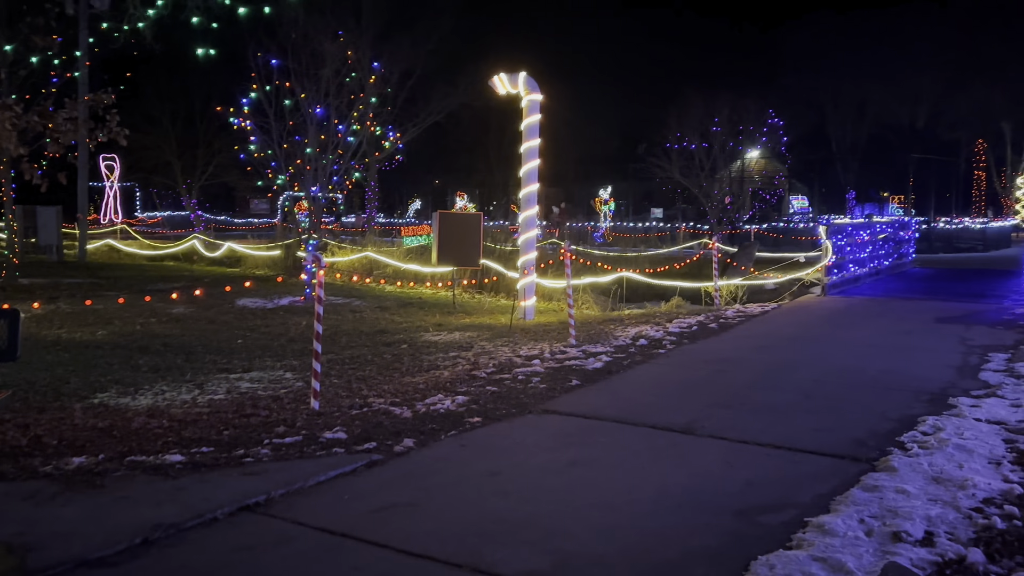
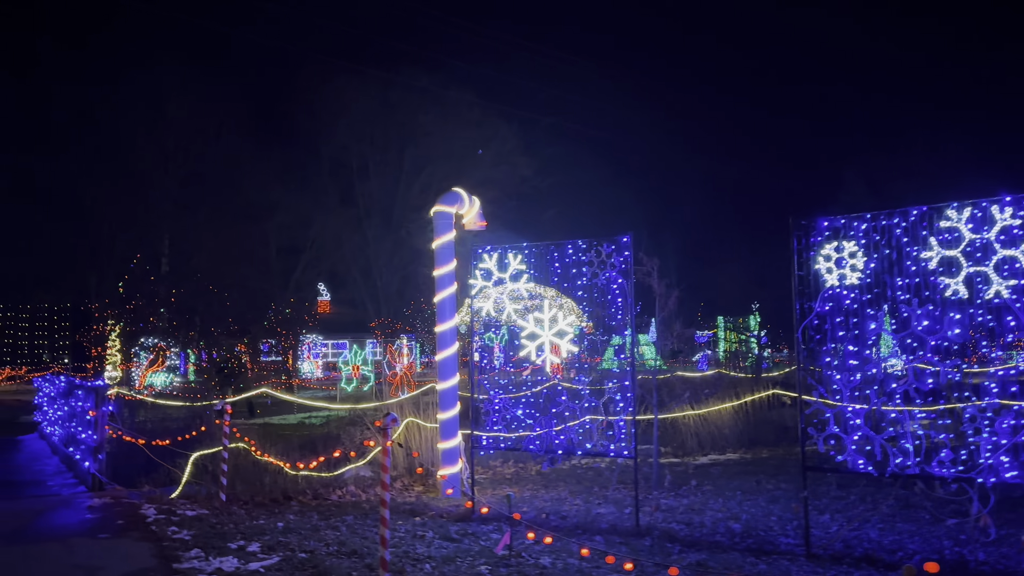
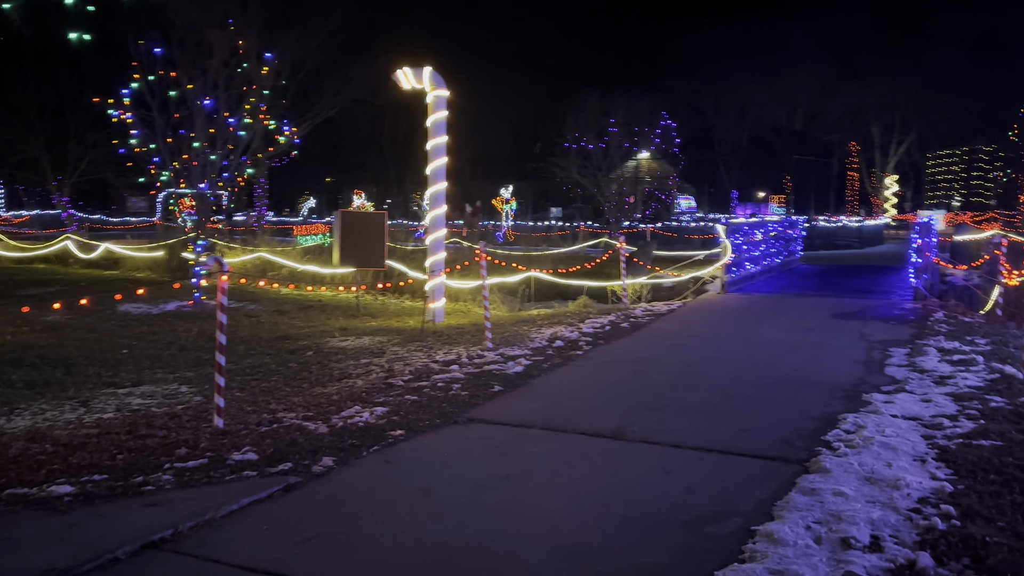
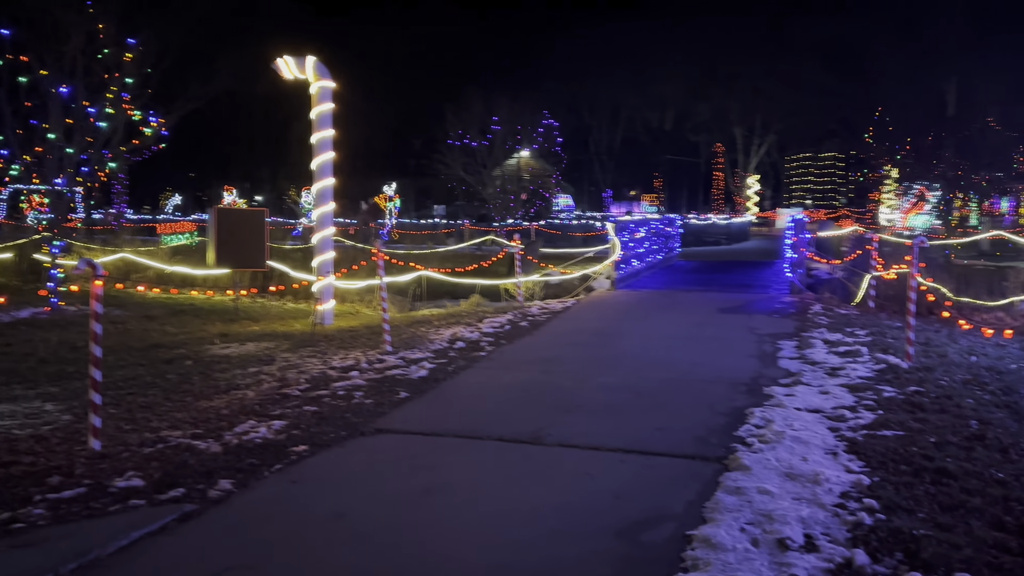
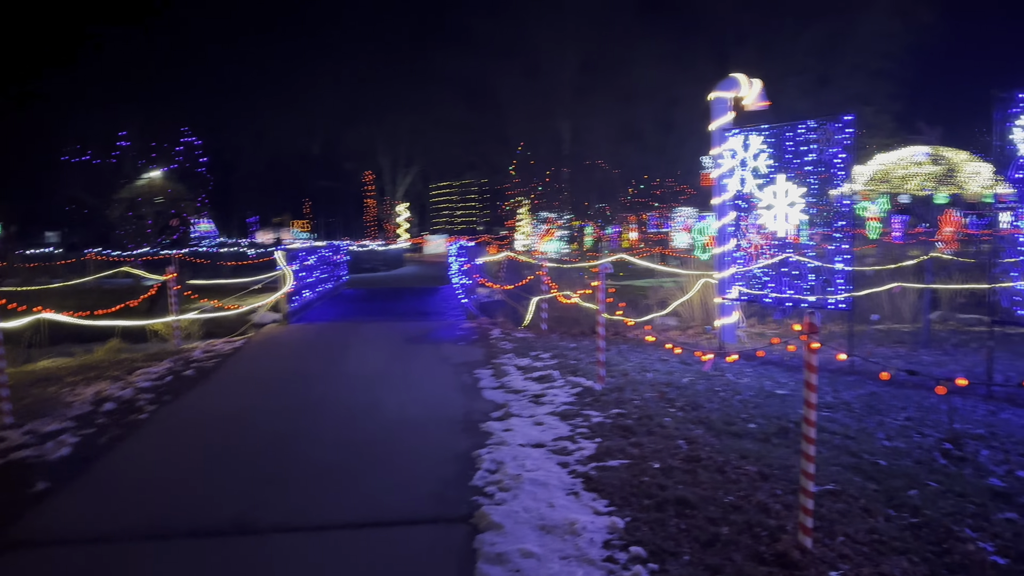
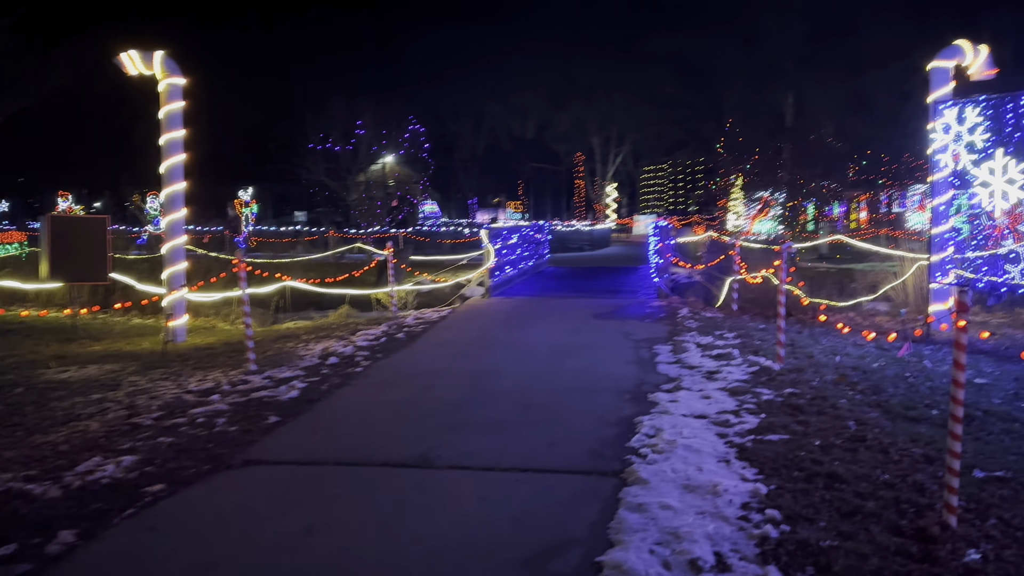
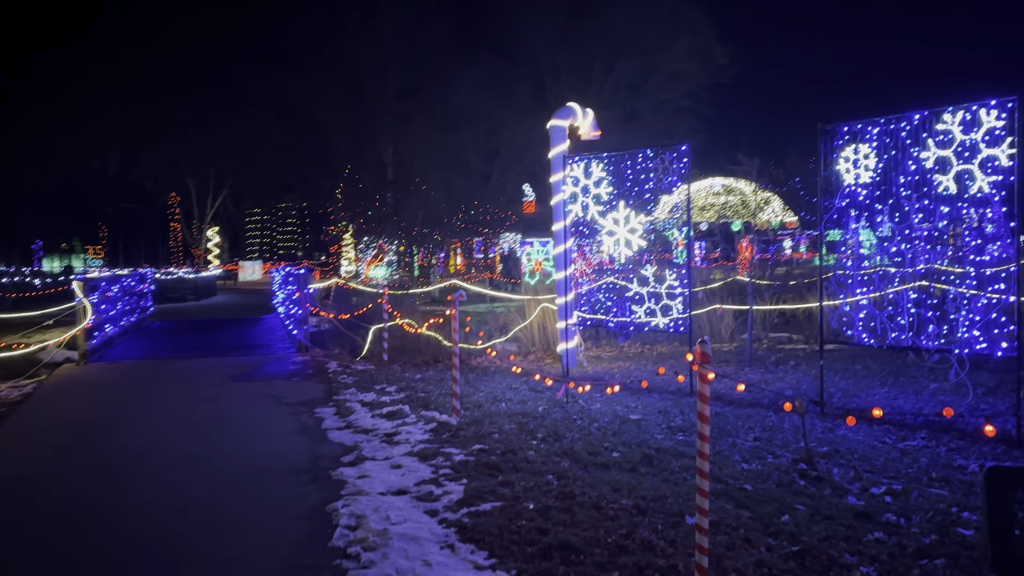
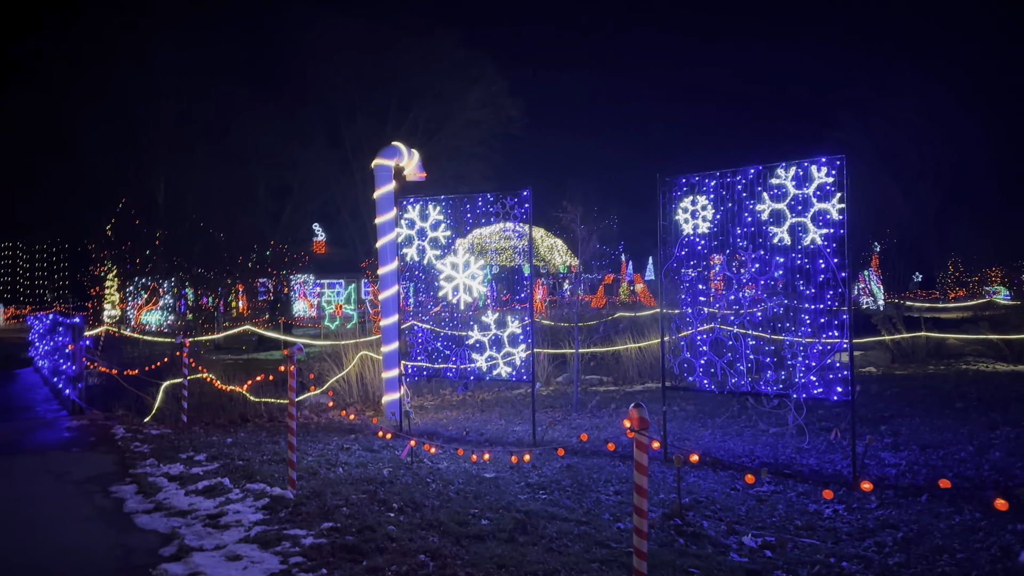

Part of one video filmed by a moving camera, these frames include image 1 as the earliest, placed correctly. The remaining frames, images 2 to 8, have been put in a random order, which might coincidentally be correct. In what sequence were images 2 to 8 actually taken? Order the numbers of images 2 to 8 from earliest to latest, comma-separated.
3, 4, 6, 5, 7, 8, 2
